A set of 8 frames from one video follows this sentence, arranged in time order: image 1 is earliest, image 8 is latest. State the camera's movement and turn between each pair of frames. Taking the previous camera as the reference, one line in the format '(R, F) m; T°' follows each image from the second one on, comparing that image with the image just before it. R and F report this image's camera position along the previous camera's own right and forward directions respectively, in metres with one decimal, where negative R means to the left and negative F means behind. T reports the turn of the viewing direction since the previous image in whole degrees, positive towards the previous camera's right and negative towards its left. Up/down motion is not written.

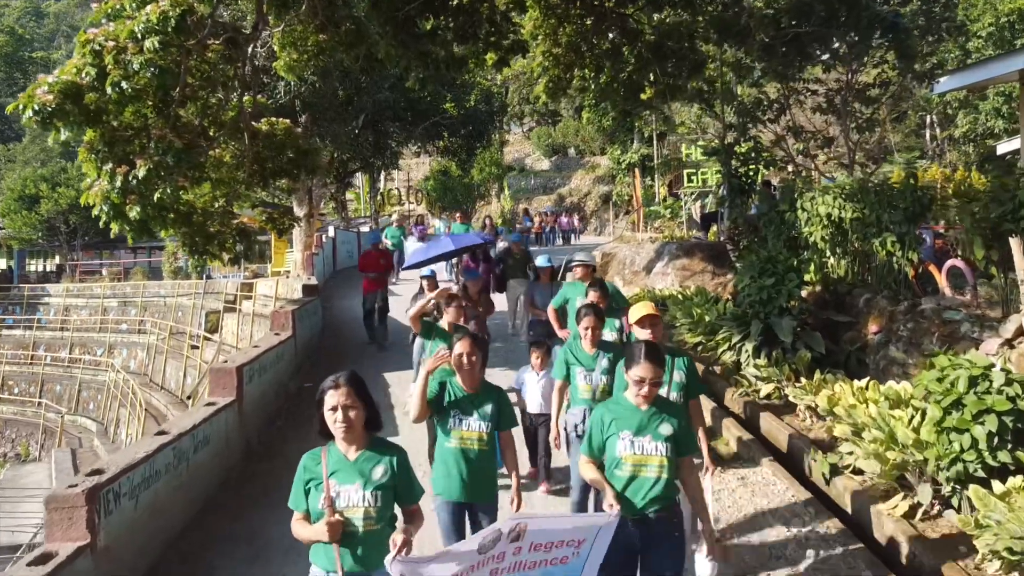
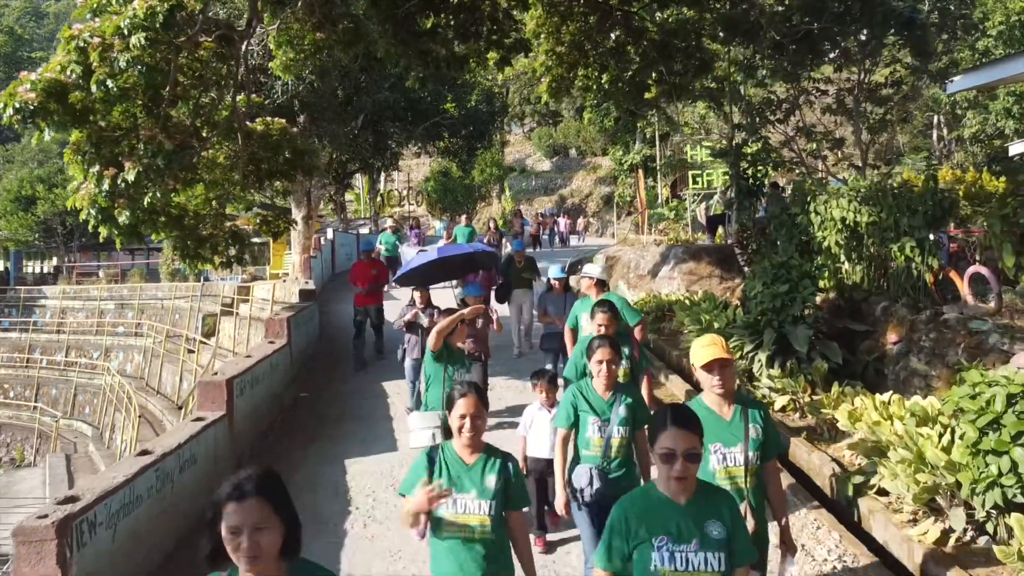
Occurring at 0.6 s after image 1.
(0.0, +0.3) m; 0°
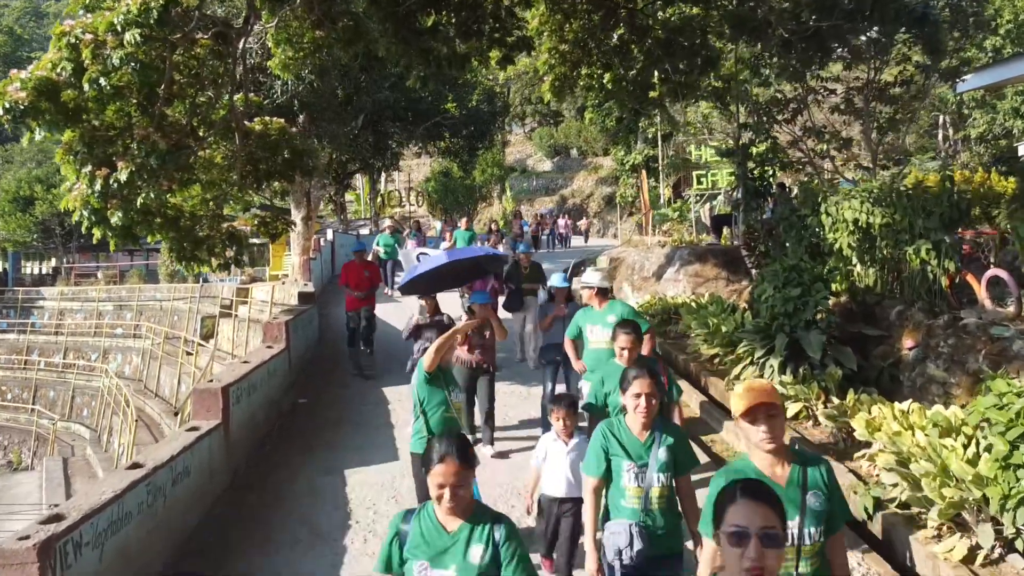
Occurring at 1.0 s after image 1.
(0.0, +0.2) m; 0°
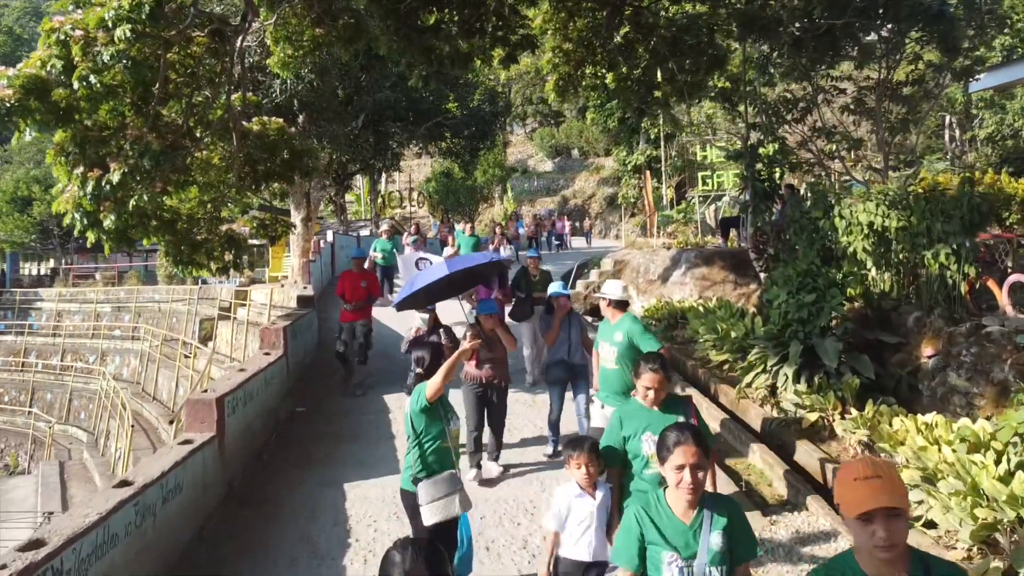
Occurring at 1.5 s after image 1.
(0.0, +0.3) m; 0°
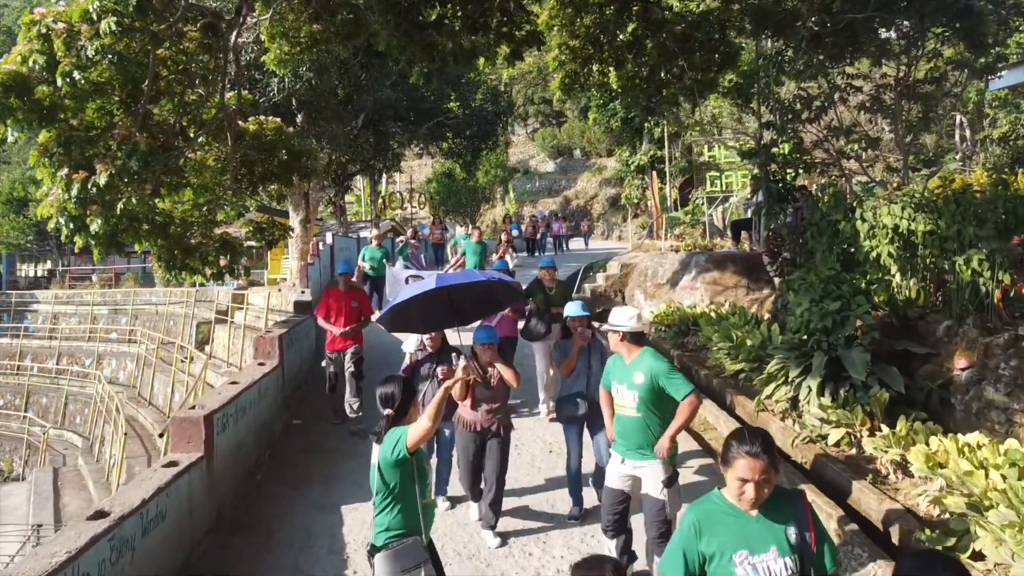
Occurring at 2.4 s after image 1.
(-0.1, +0.4) m; 0°
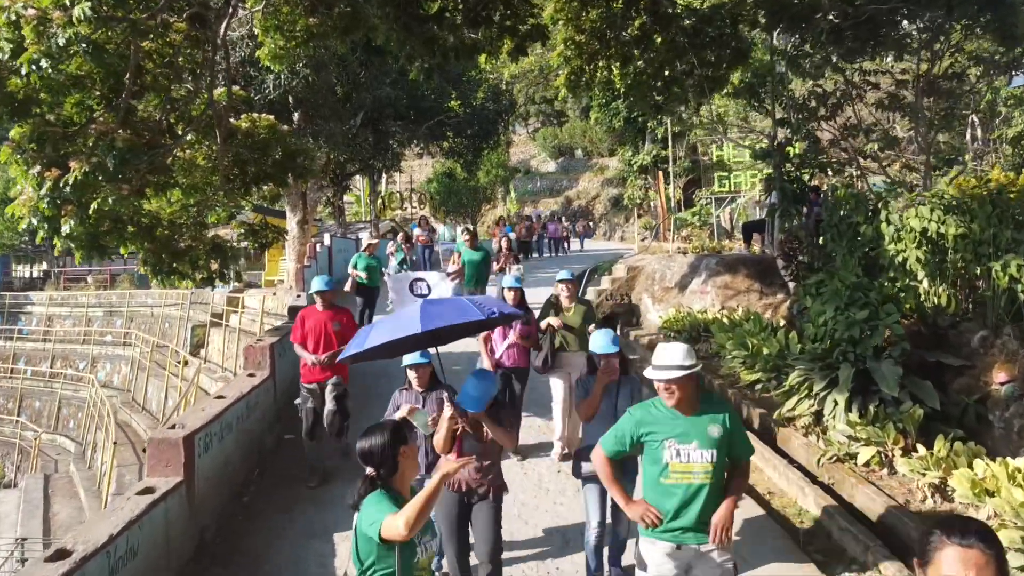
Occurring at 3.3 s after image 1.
(0.0, +0.5) m; 0°
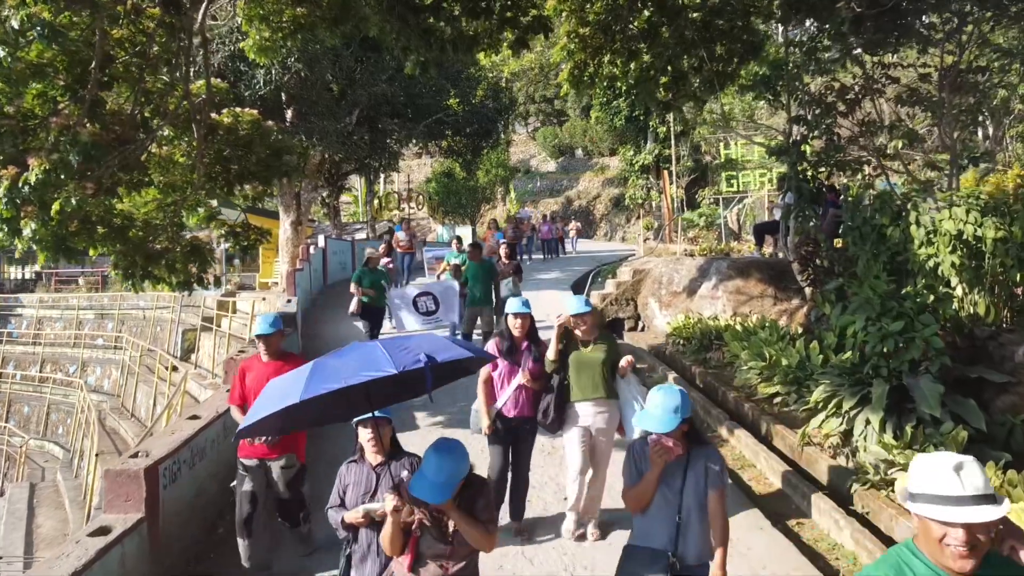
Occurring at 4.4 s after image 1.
(0.0, +0.6) m; 0°
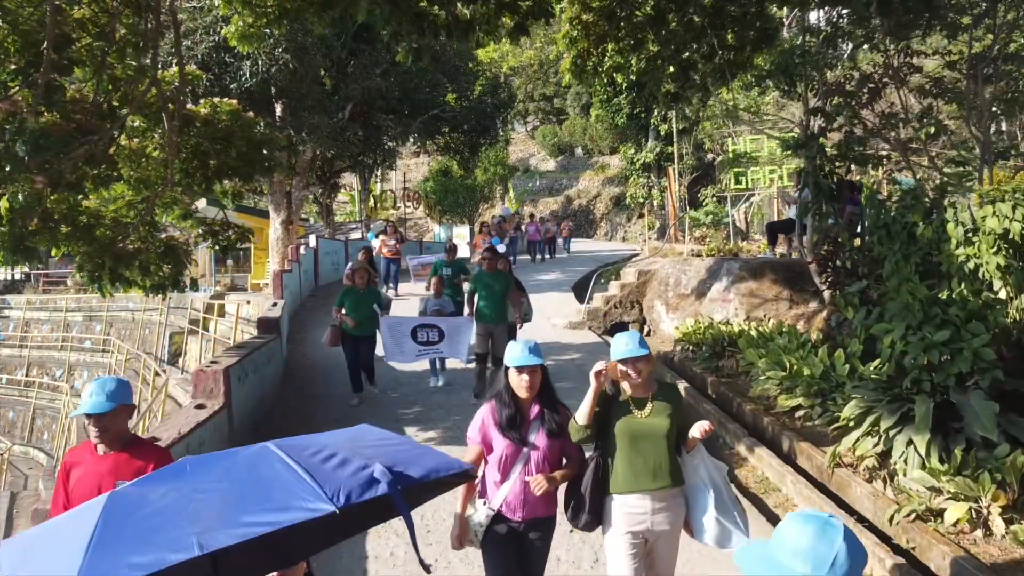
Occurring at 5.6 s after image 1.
(0.0, +0.7) m; 0°
